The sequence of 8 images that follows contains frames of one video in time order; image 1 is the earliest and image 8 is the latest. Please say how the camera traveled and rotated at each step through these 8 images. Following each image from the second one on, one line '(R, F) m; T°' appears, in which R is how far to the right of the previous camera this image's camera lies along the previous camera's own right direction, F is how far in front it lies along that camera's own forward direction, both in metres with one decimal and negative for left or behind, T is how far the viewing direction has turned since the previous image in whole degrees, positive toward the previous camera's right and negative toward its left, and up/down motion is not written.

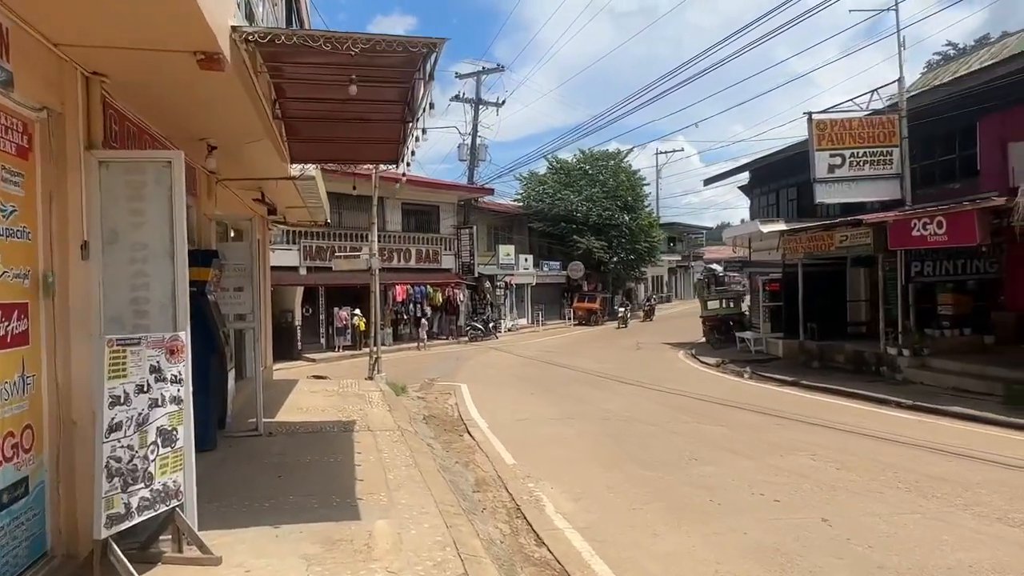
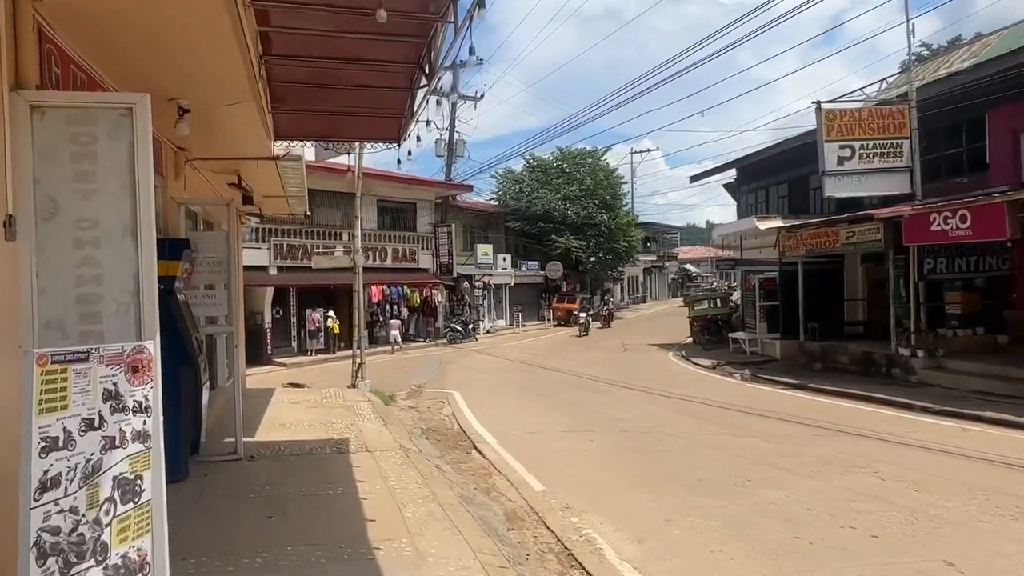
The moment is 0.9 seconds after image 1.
(-0.6, +1.1) m; +3°
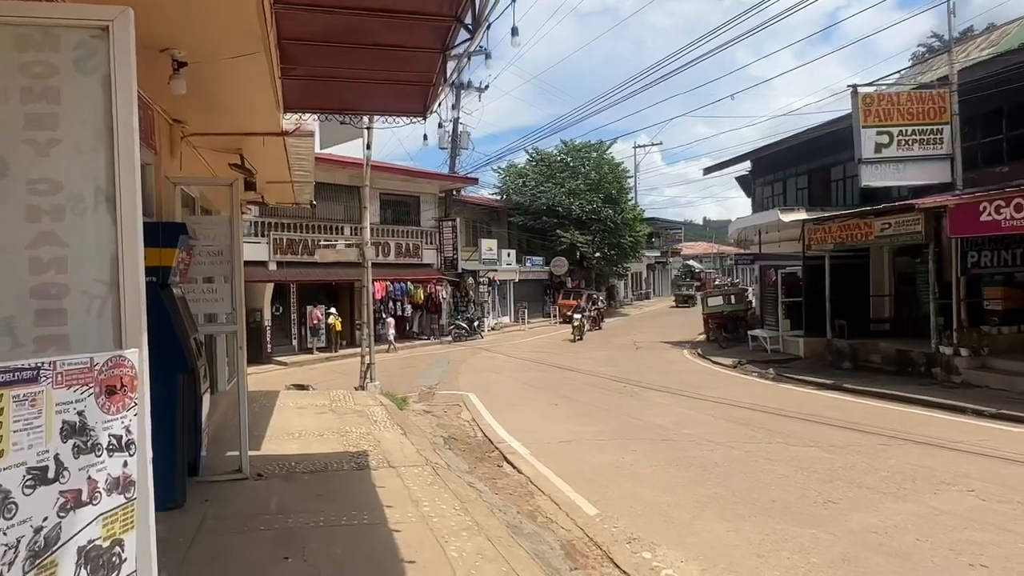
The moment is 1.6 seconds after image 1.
(-0.4, +0.9) m; 0°
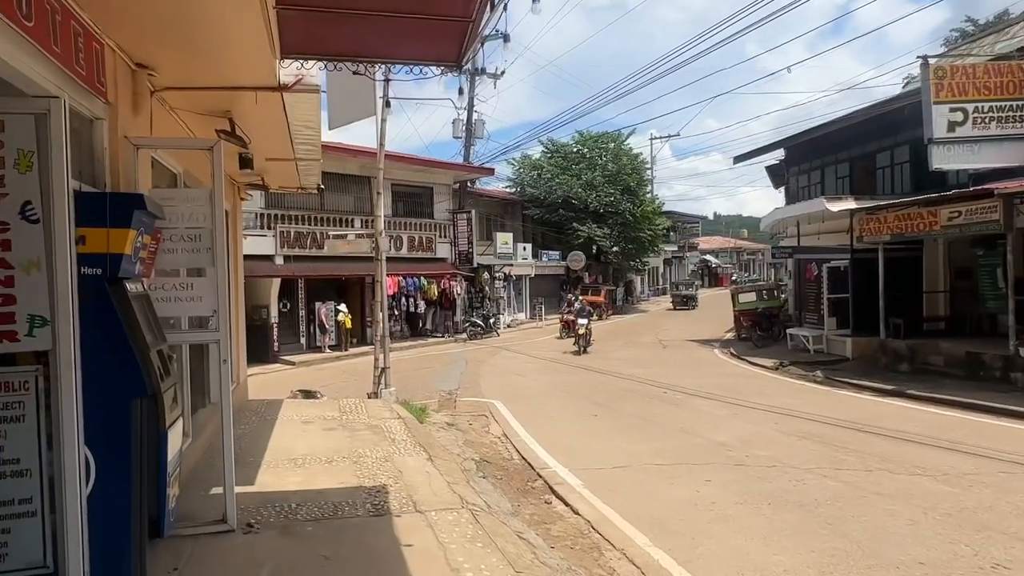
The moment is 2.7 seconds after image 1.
(-0.4, +1.4) m; -1°
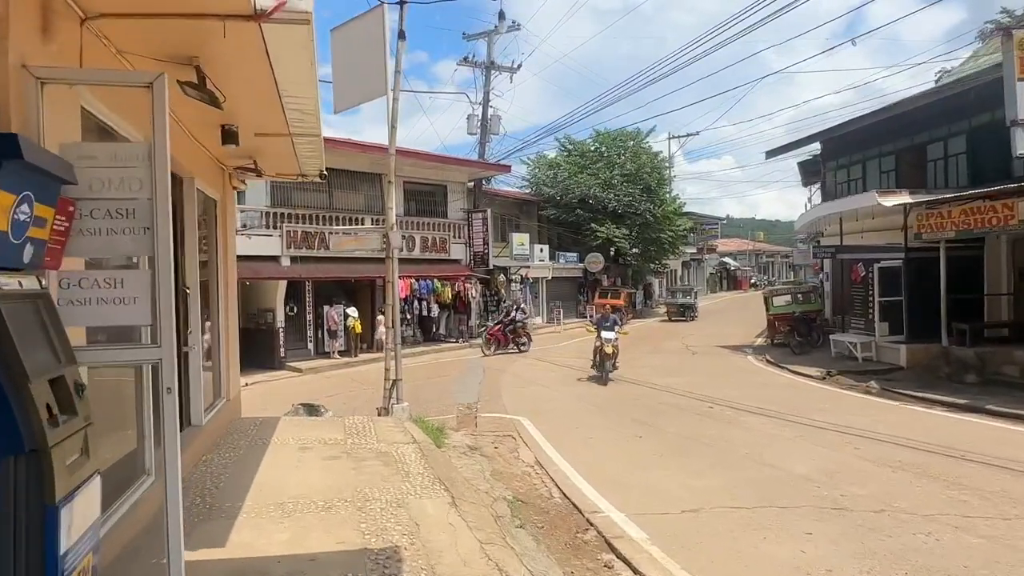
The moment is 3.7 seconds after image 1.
(-0.3, +1.4) m; -1°
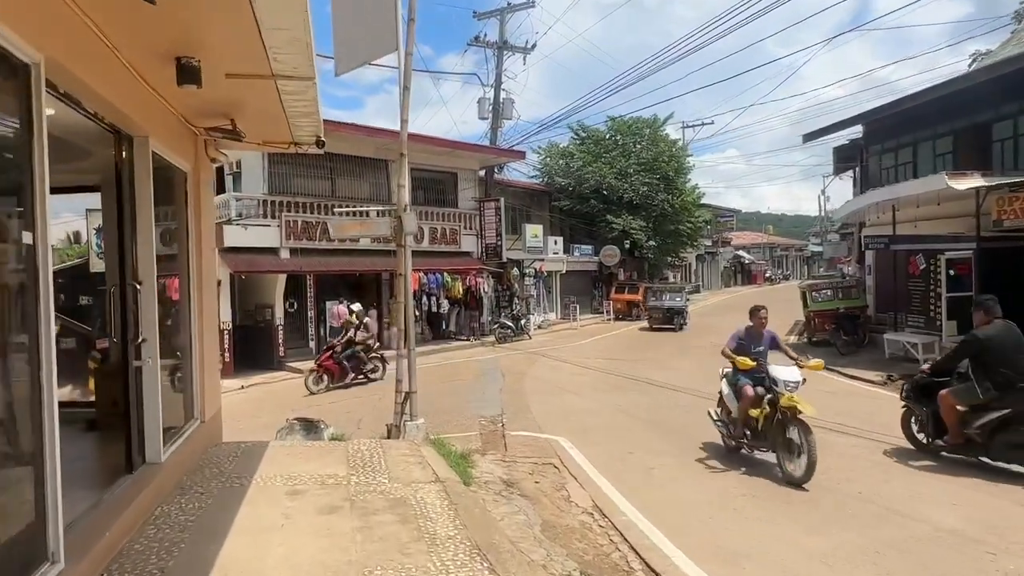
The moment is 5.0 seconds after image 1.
(-0.4, +1.8) m; 0°
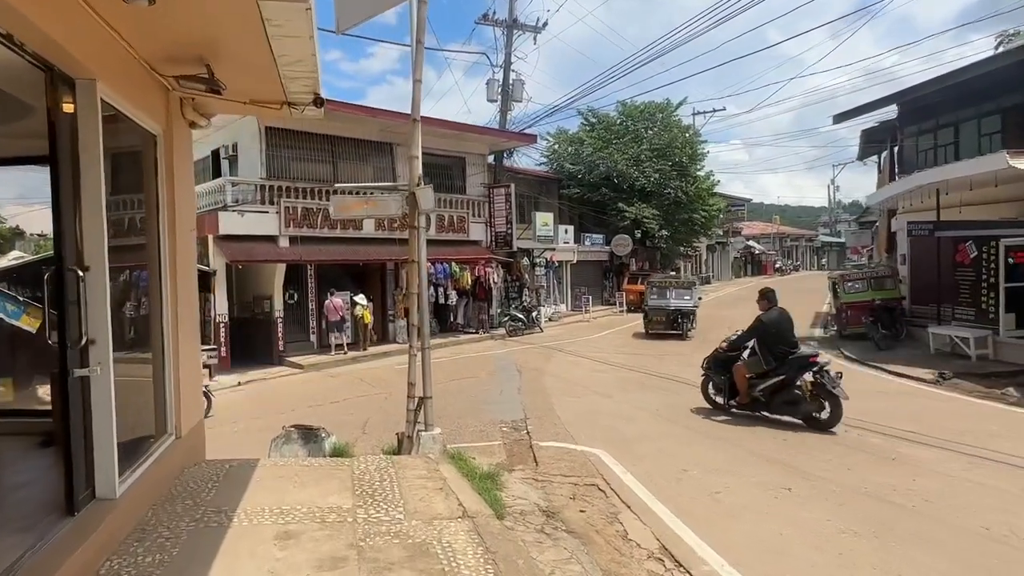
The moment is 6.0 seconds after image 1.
(-0.3, +1.2) m; 0°
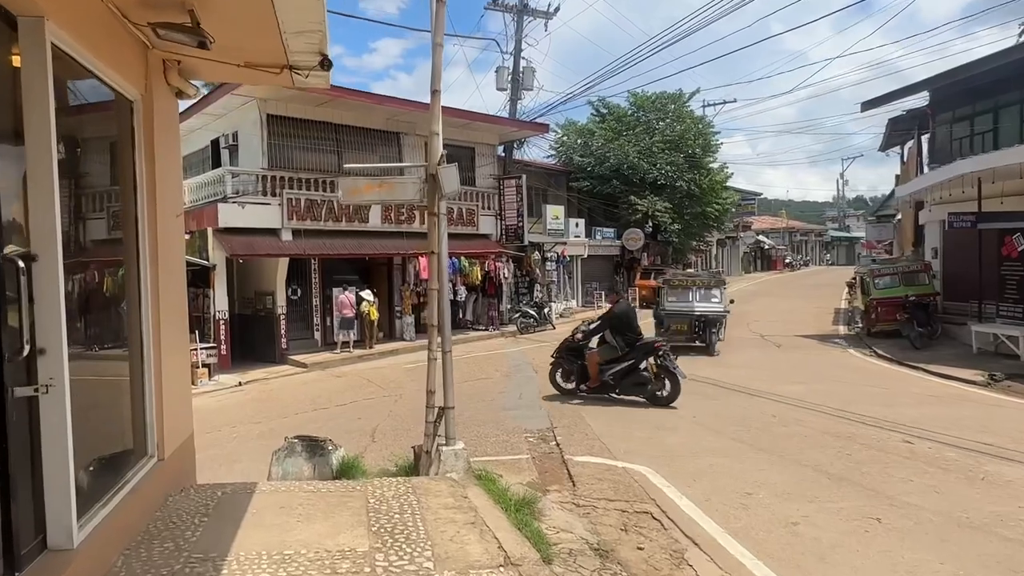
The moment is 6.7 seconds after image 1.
(-0.3, +0.9) m; 0°
